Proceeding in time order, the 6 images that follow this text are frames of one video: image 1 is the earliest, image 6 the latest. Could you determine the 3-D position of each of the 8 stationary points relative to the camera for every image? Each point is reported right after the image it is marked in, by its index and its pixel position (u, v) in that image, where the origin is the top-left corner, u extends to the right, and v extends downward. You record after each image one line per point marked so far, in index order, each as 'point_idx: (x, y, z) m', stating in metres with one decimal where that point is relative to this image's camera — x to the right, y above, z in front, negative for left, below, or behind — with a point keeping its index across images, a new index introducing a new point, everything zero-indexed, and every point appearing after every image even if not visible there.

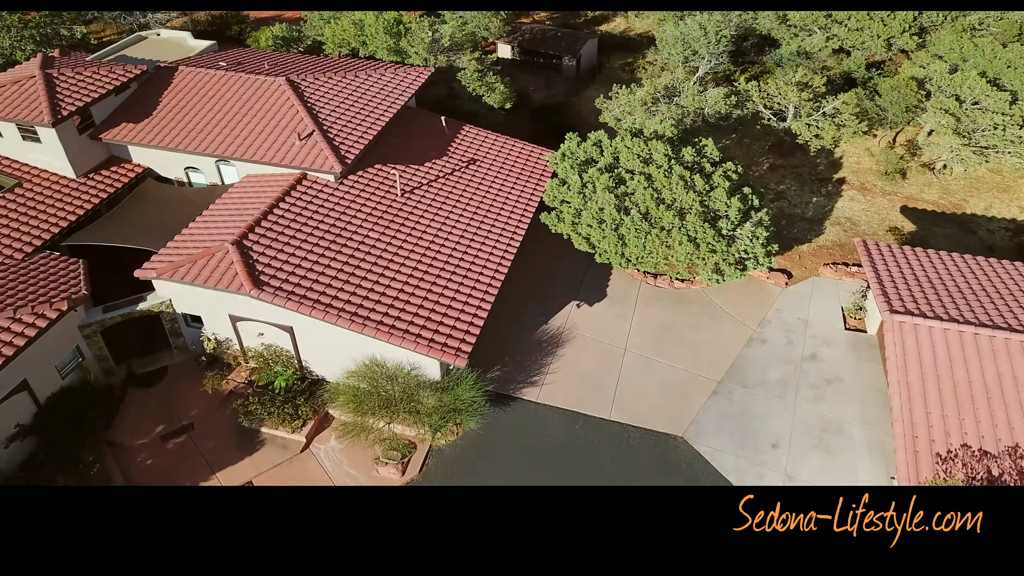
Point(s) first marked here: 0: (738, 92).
0: (+4.2, +3.7, +15.2) m
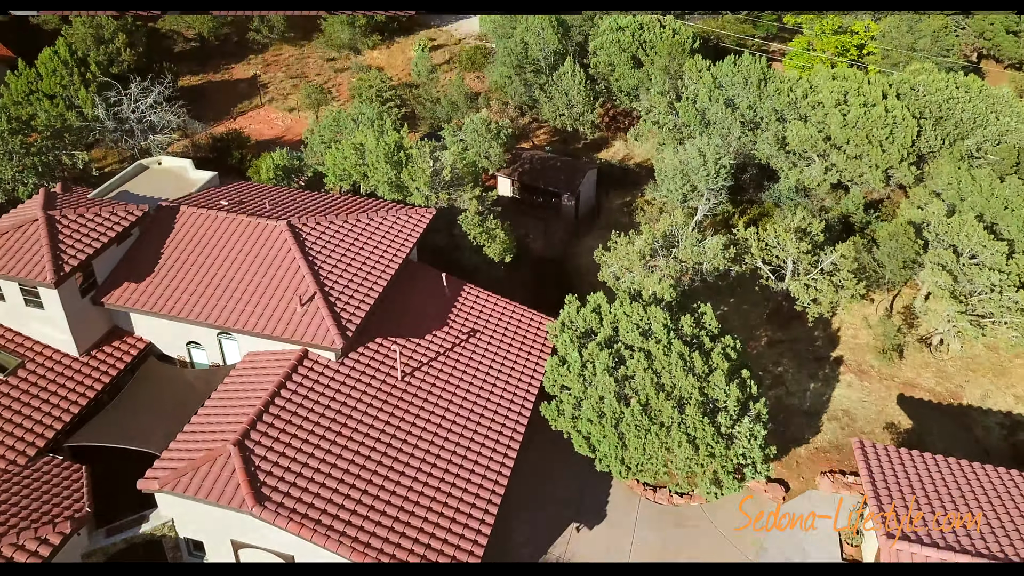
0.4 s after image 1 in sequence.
0: (+4.2, +0.9, +15.3) m
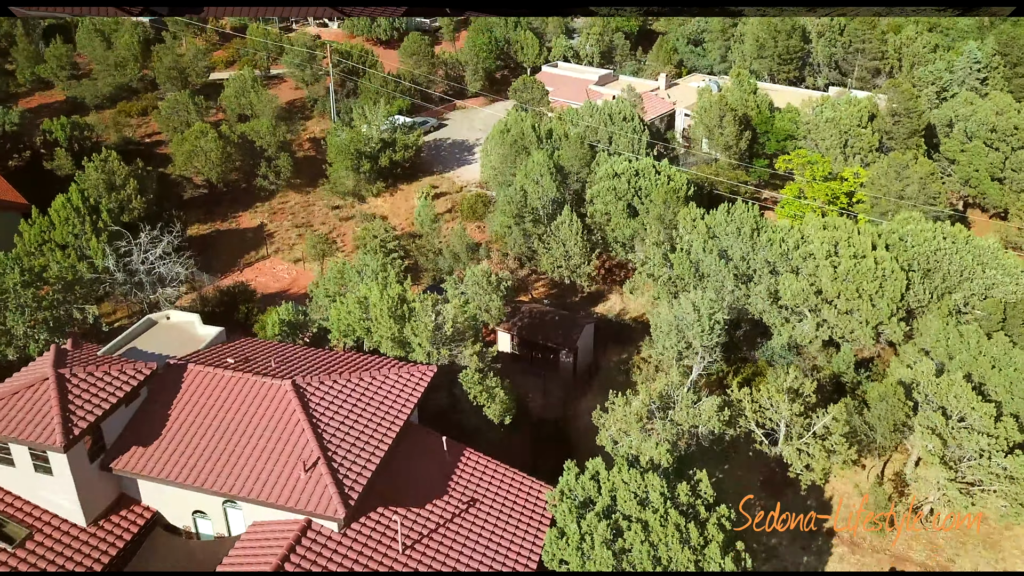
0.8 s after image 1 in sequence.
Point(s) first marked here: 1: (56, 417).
0: (+4.2, -2.2, +15.7) m
1: (-7.1, -2.2, +12.7) m
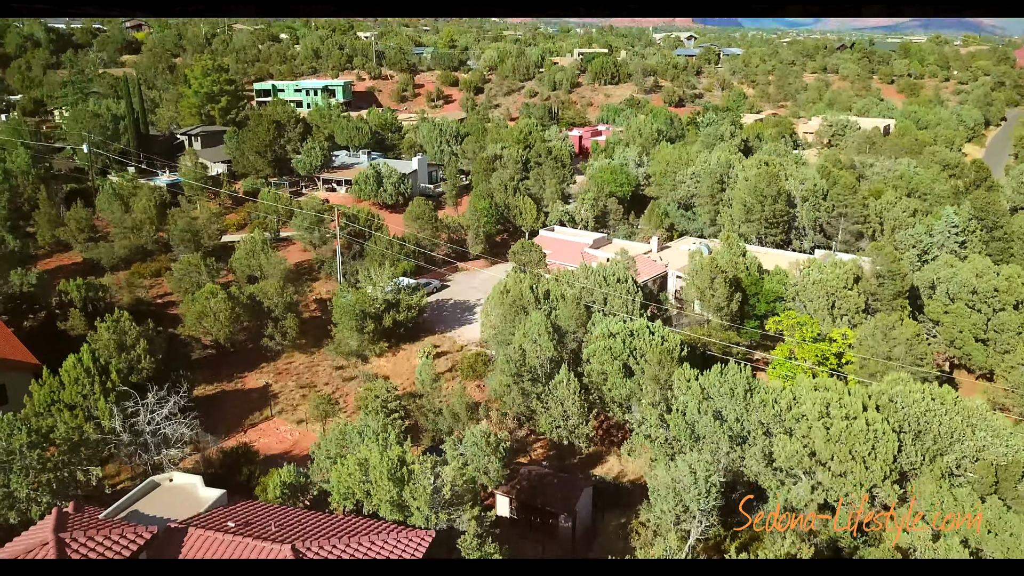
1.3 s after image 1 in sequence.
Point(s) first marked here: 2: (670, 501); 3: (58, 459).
0: (+4.2, -5.4, +15.6) m
1: (-7.1, -4.8, +12.7) m
2: (+3.3, -4.5, +17.3) m
3: (-10.3, -3.9, +18.5) m
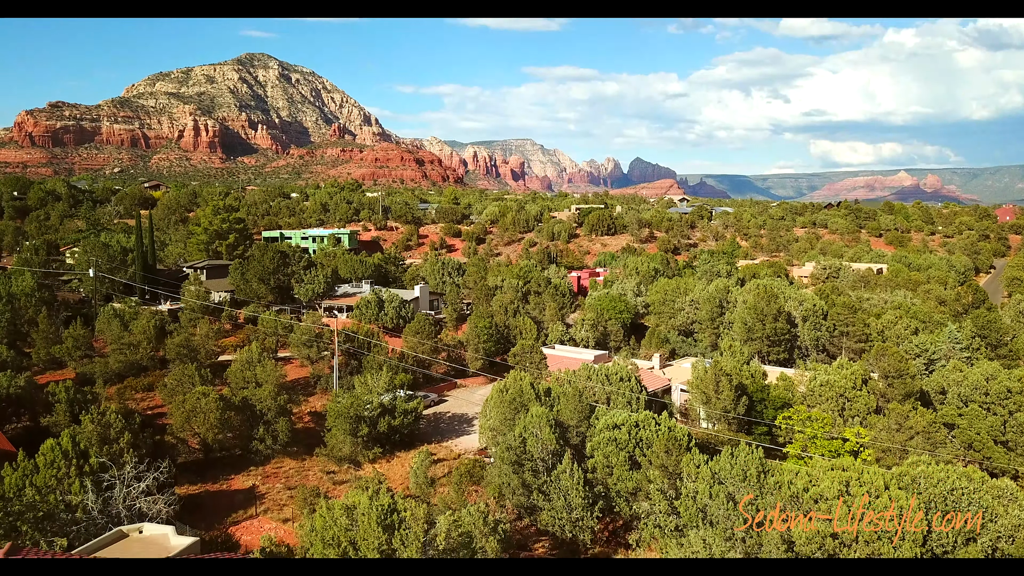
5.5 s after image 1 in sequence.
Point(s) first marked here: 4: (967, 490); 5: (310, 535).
0: (+4.2, -6.0, +14.0) m
1: (-7.1, -4.8, +11.3) m
2: (+3.3, -5.6, +15.9) m
3: (-10.3, -5.2, +17.2) m
4: (+10.4, -4.6, +18.6) m
5: (-4.3, -5.6, +17.8) m
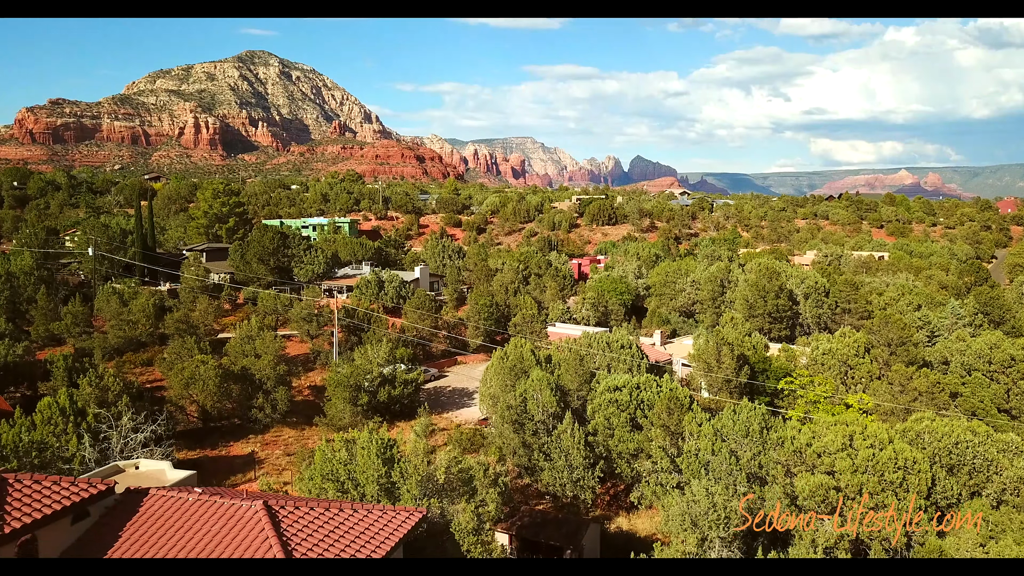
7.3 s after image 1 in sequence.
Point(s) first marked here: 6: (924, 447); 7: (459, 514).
0: (+4.2, -4.9, +13.9) m
1: (-7.1, -3.7, +11.1) m
2: (+3.4, -4.4, +15.7) m
3: (-10.3, -4.1, +17.0) m
4: (+10.4, -3.5, +18.5) m
5: (-4.3, -4.5, +17.7) m
6: (+9.4, -3.6, +18.6) m
7: (-0.9, -4.6, +15.1) m
